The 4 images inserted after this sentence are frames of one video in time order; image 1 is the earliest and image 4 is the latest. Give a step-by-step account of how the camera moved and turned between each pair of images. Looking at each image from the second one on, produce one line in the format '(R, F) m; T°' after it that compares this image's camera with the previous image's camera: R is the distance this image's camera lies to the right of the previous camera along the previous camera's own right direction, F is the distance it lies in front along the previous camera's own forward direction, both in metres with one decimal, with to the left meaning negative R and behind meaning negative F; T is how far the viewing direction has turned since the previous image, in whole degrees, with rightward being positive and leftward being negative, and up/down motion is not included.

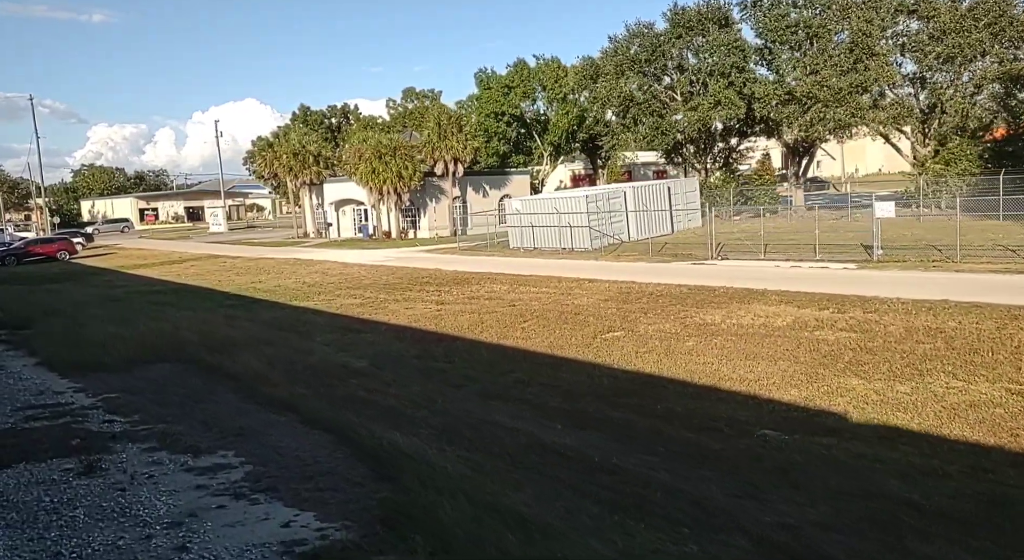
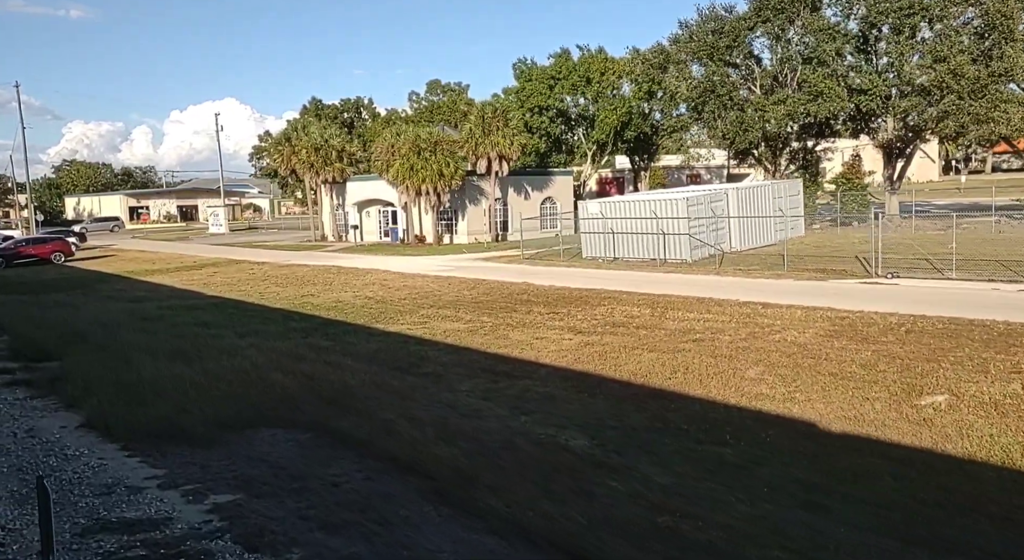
(-3.3, +4.0) m; +1°
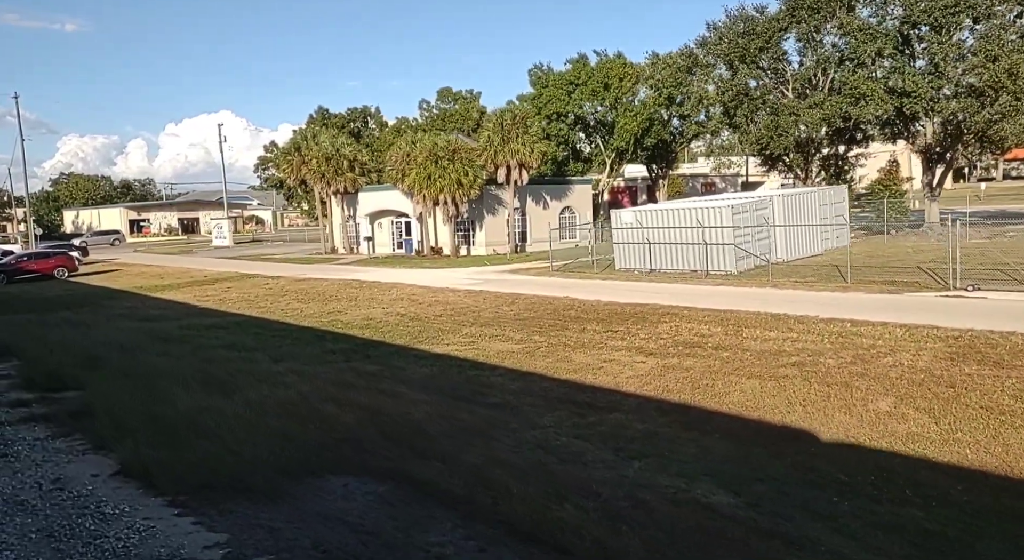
(-1.2, +1.4) m; 0°
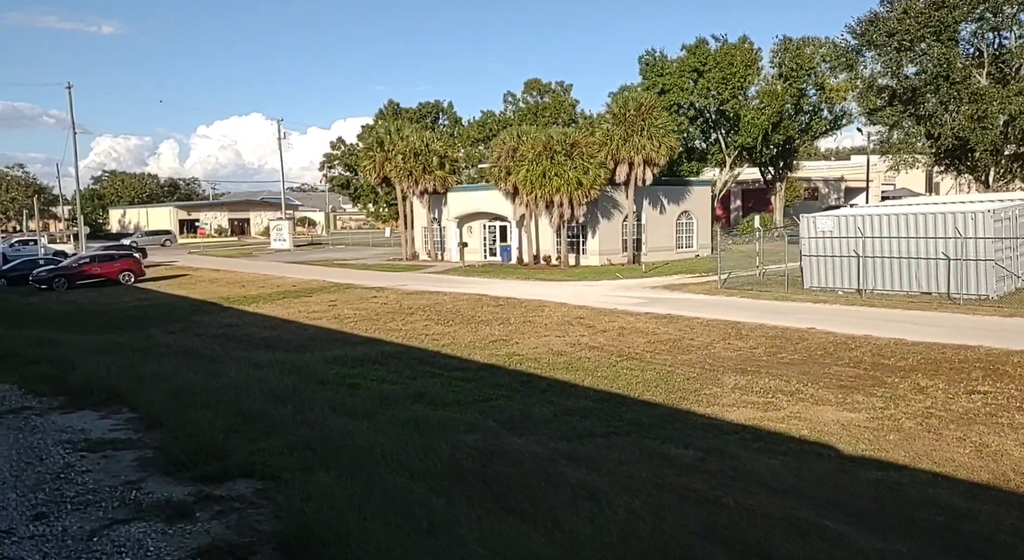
(-4.3, +4.7) m; -2°
